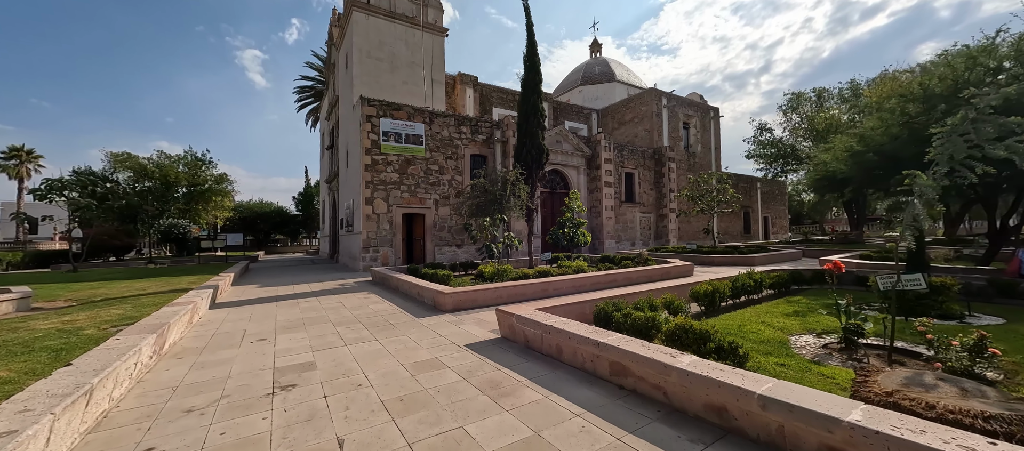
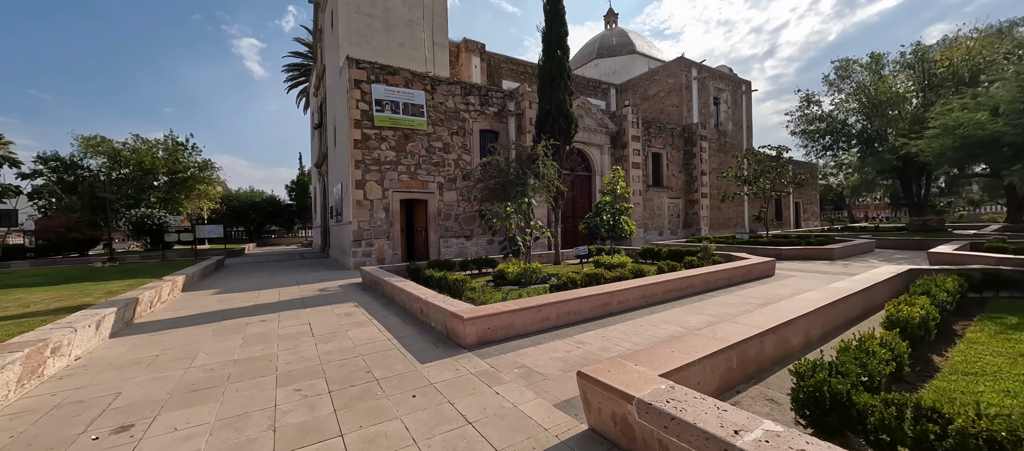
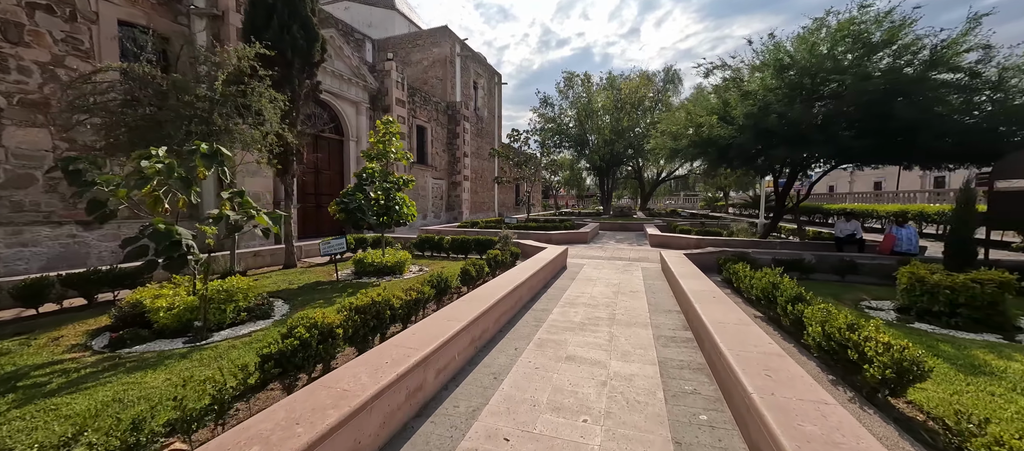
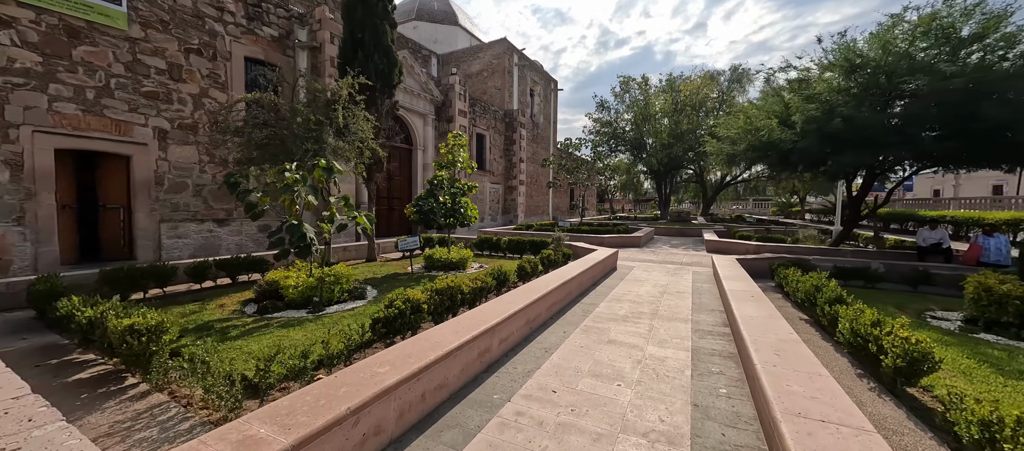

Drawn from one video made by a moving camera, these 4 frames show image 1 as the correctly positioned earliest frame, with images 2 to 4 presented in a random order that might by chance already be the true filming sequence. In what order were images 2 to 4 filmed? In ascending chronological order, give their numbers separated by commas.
2, 4, 3
